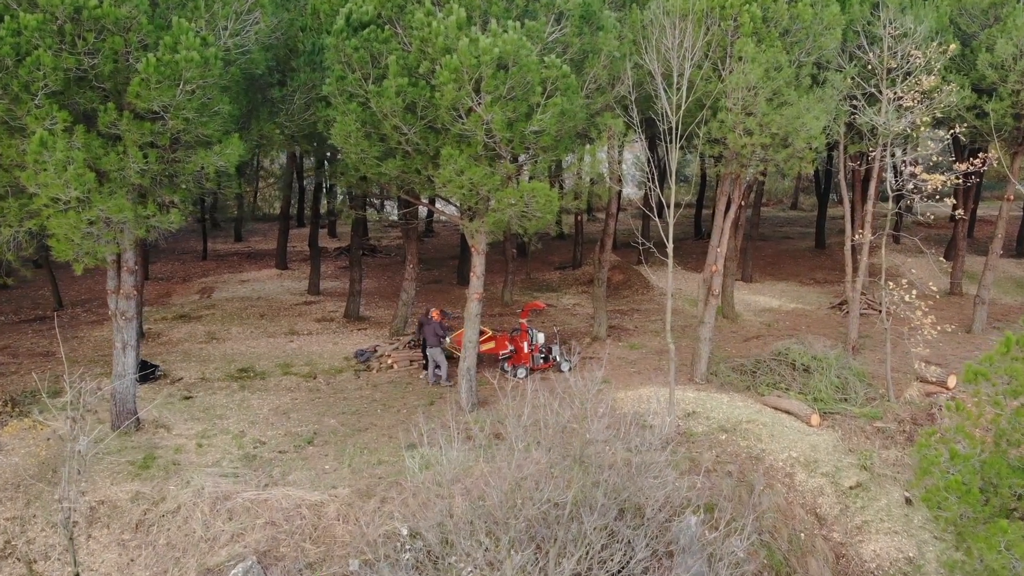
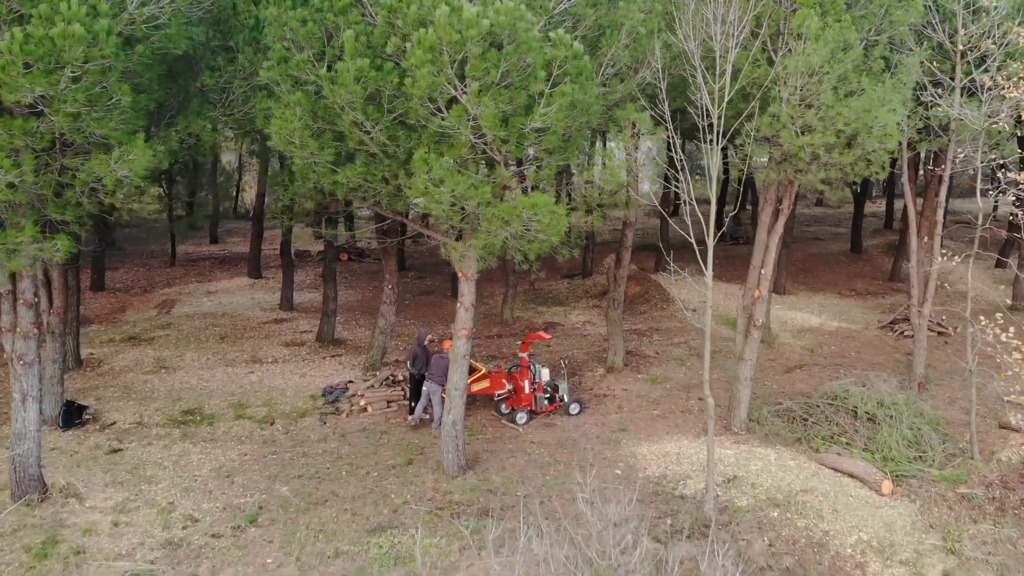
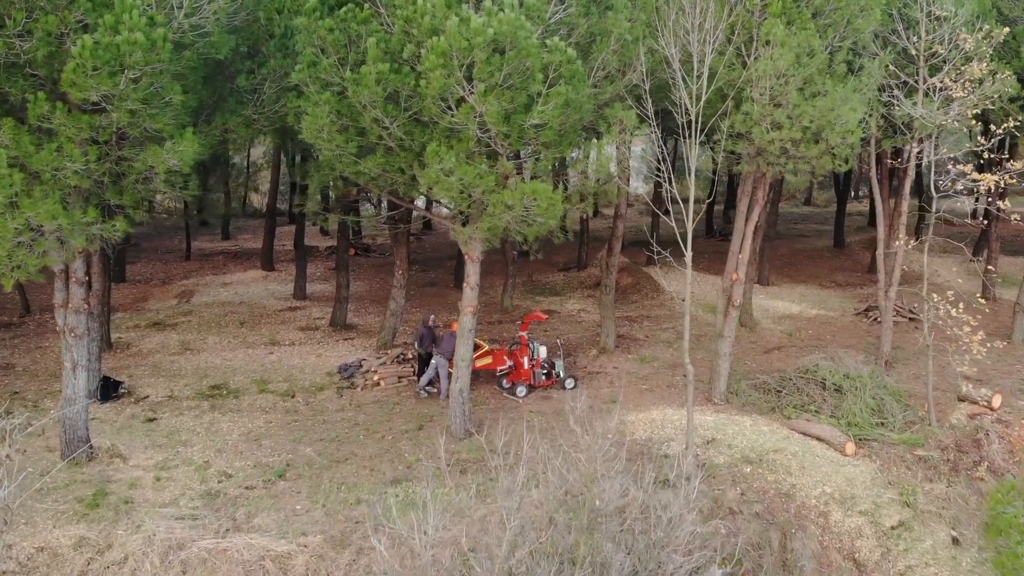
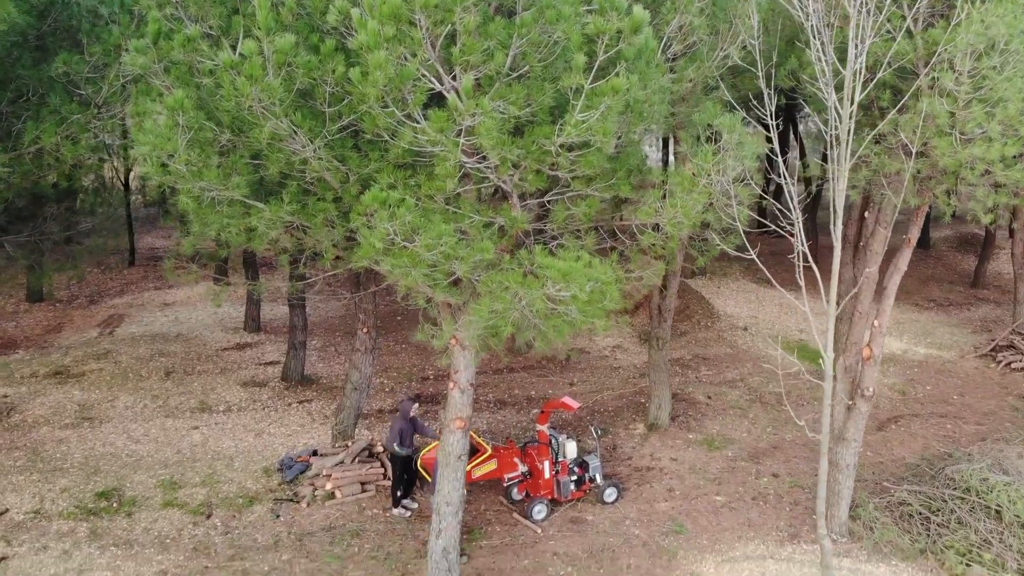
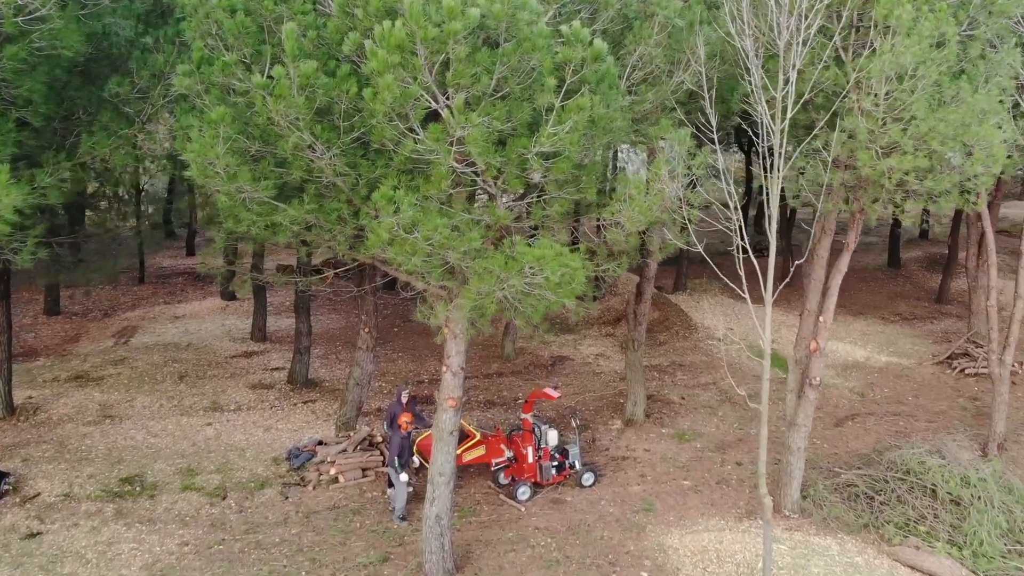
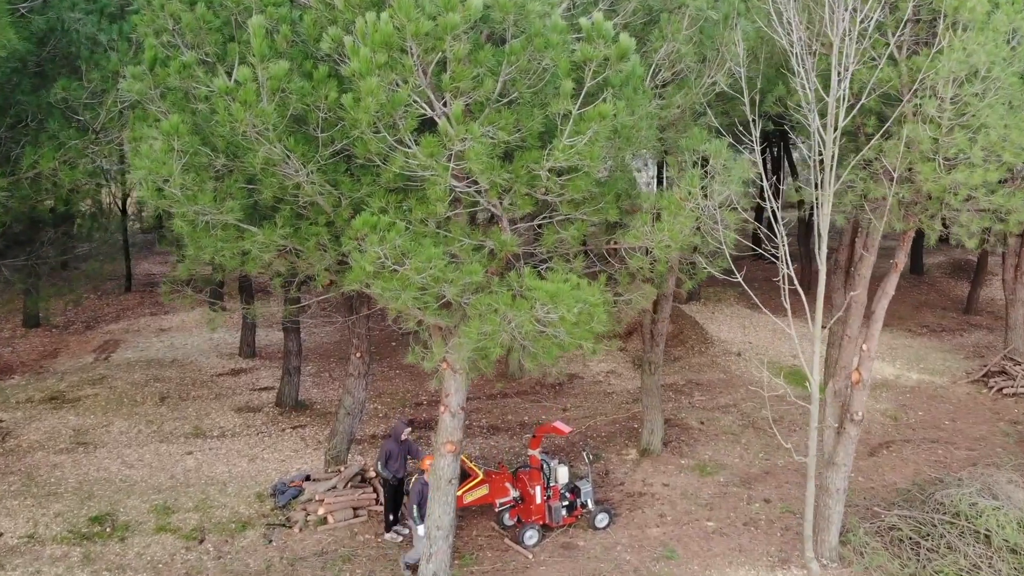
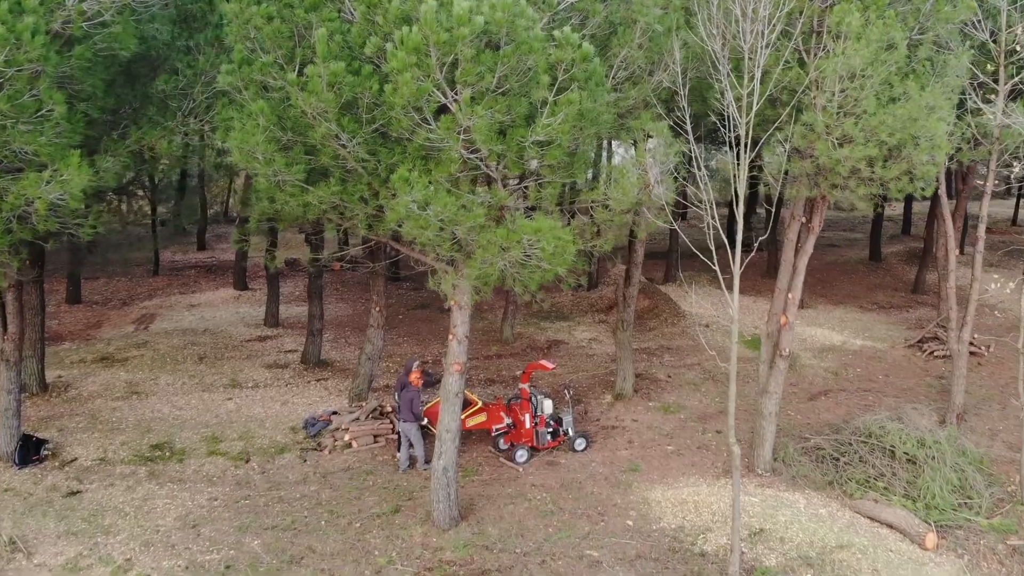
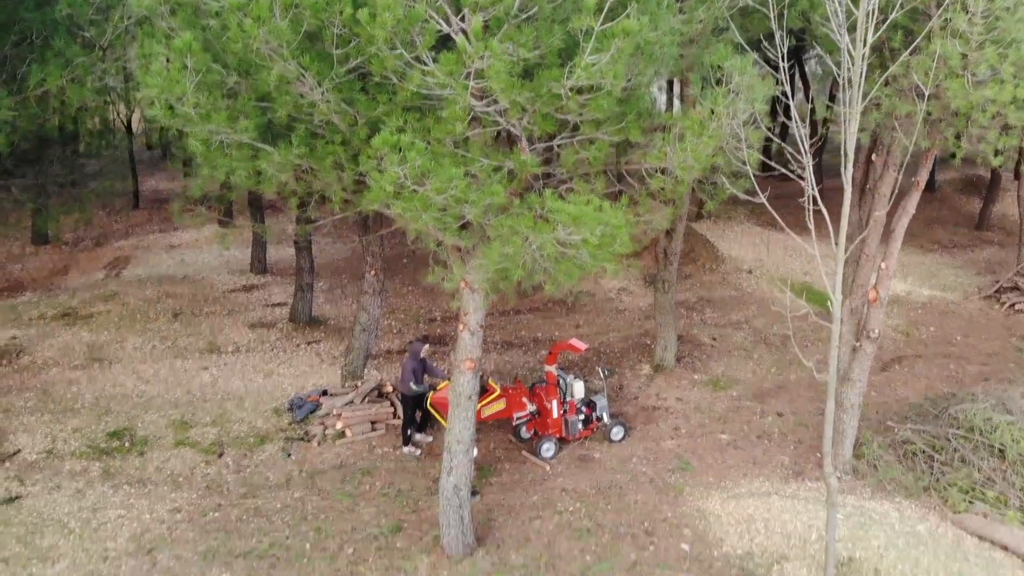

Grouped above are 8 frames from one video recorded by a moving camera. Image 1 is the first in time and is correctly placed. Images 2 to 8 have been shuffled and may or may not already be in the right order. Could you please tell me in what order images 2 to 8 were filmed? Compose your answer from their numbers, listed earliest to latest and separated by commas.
3, 2, 7, 5, 6, 4, 8
